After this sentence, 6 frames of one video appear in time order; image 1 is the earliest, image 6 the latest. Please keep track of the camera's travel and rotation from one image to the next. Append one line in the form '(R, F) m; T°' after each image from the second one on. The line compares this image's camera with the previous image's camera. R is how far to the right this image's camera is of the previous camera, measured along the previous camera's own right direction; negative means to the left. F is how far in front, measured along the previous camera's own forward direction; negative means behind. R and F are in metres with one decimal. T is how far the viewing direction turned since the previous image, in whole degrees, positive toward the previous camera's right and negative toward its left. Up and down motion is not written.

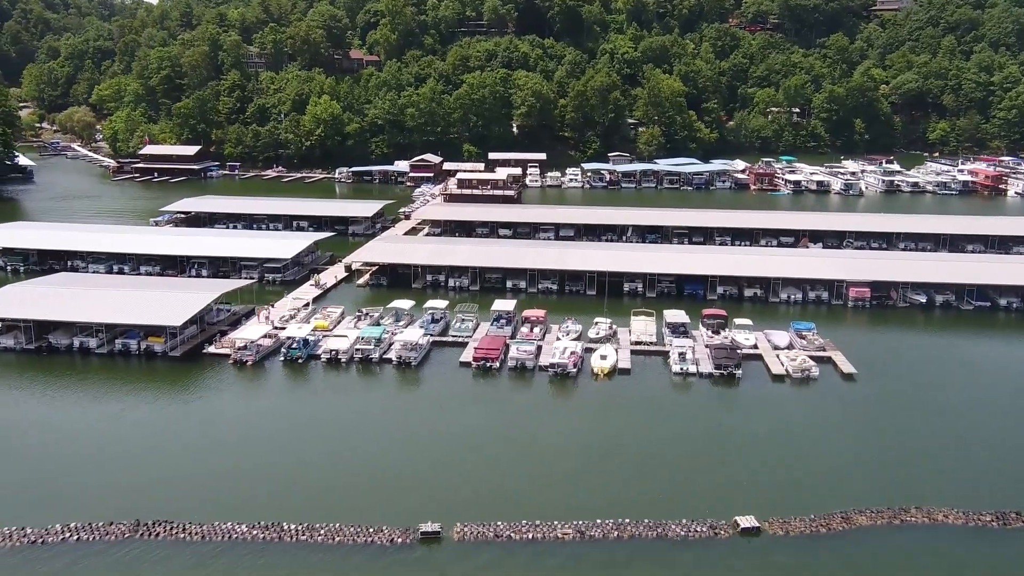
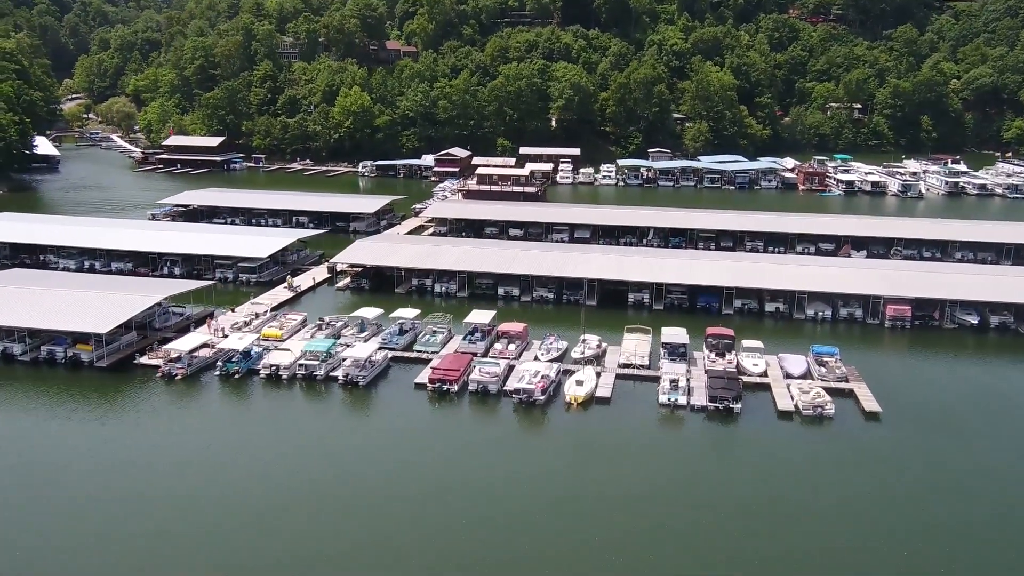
(+2.0, +3.0) m; -4°
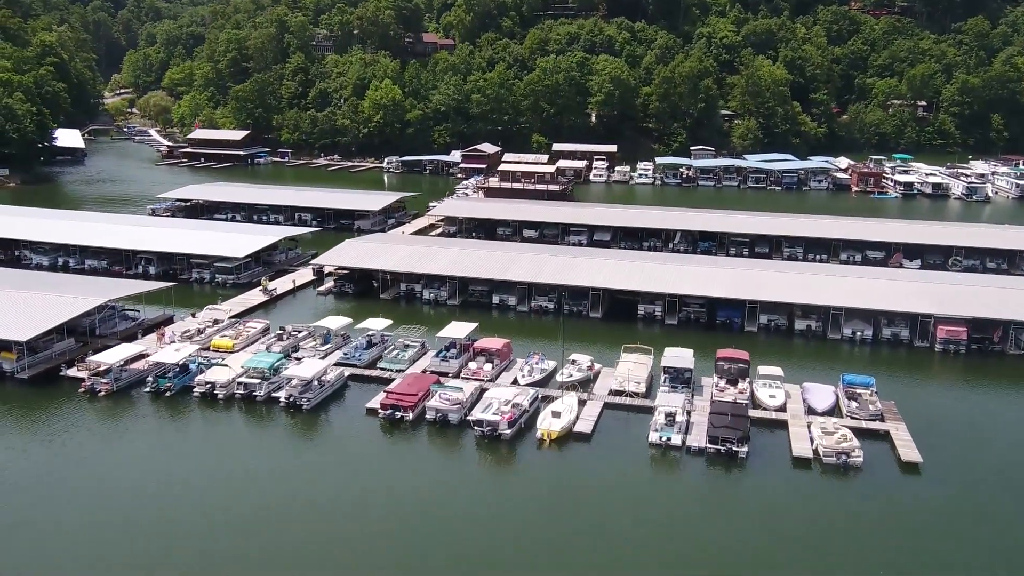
(+1.6, +2.8) m; -4°
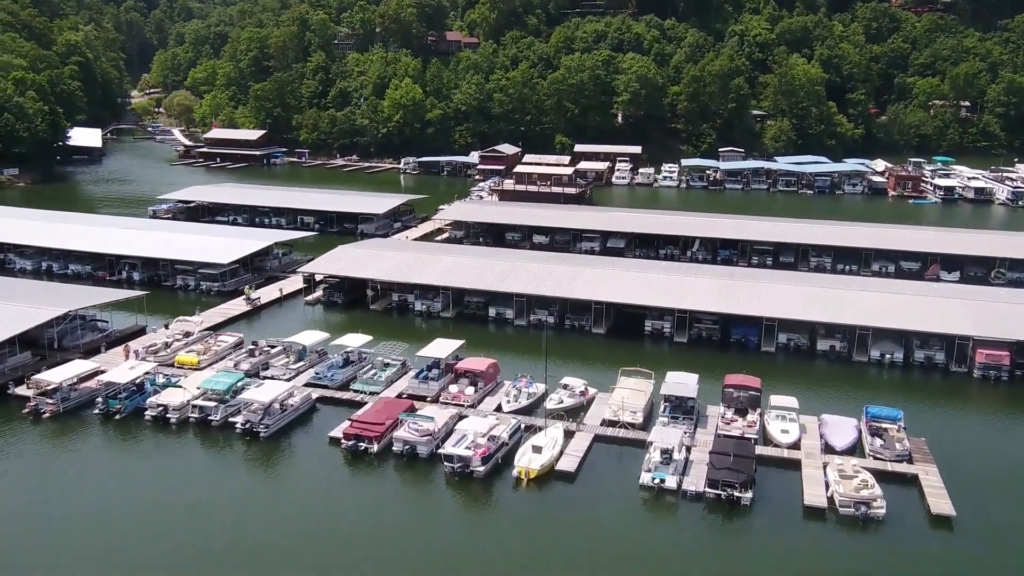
(+0.9, +1.7) m; -2°
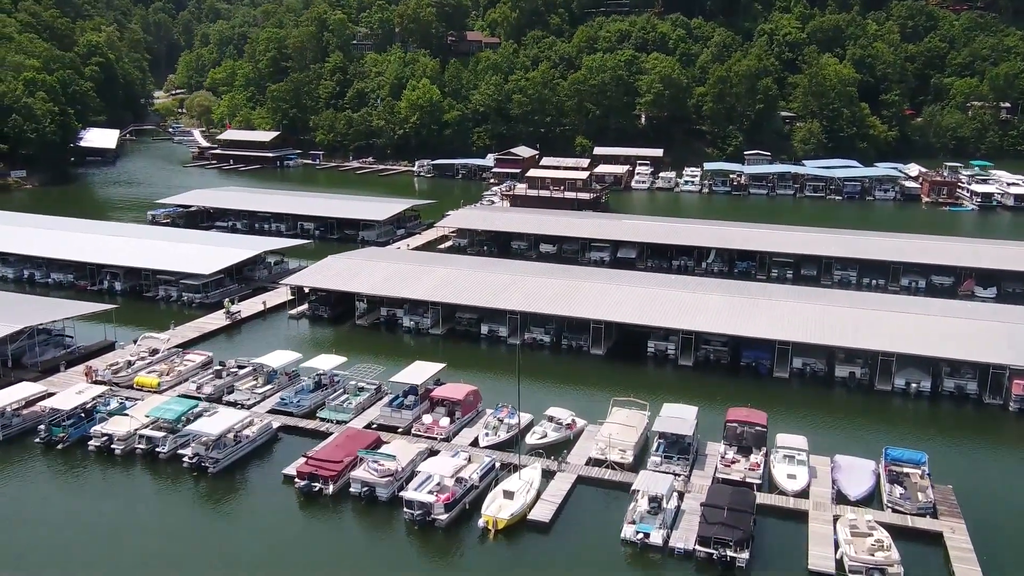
(+0.8, +1.5) m; -2°
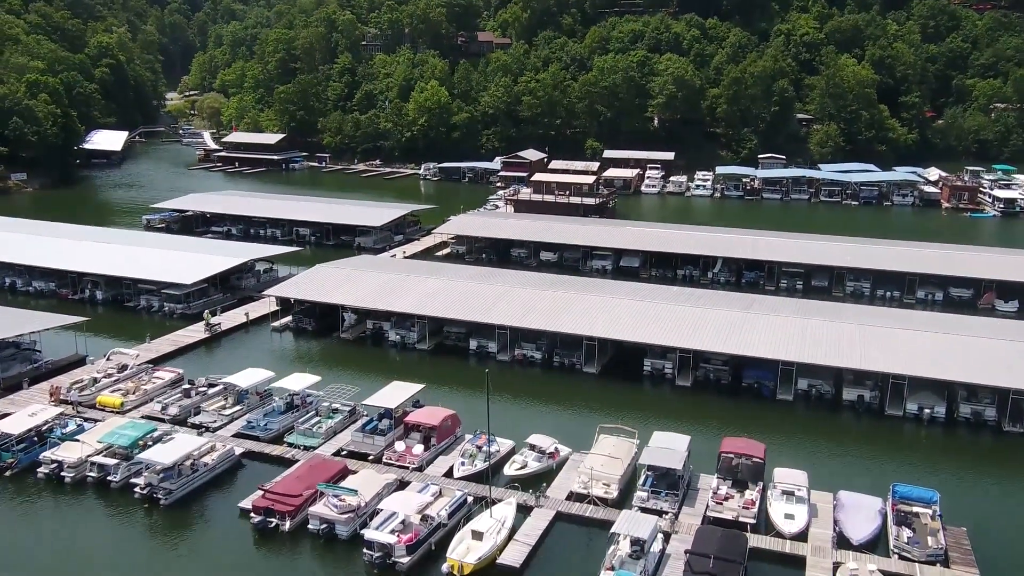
(+0.6, +1.0) m; -1°
